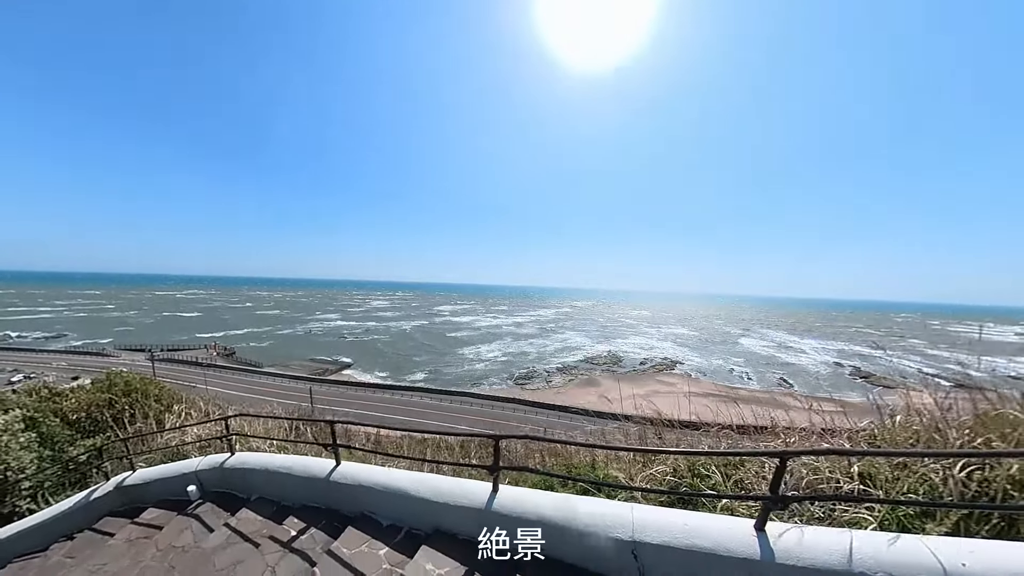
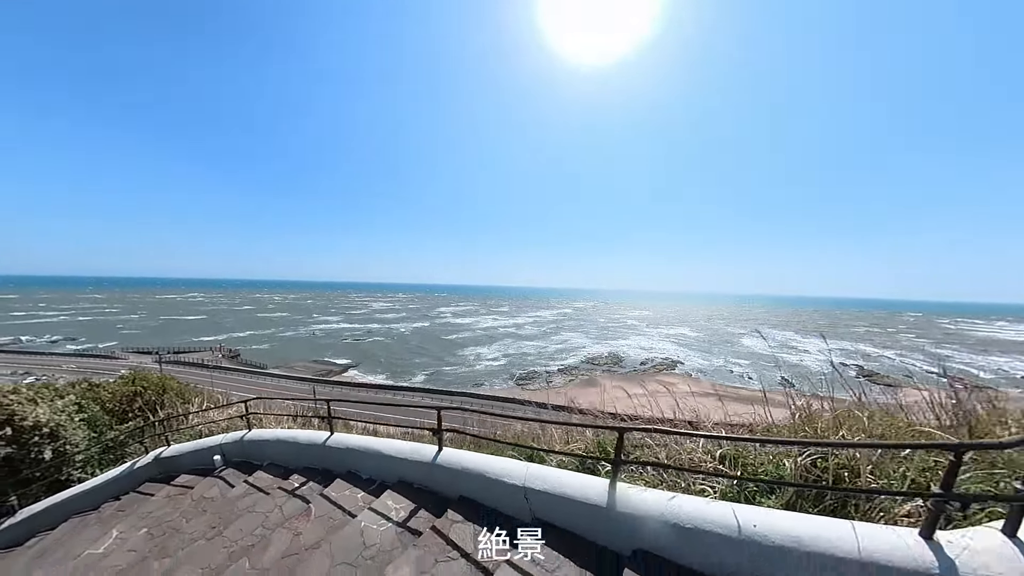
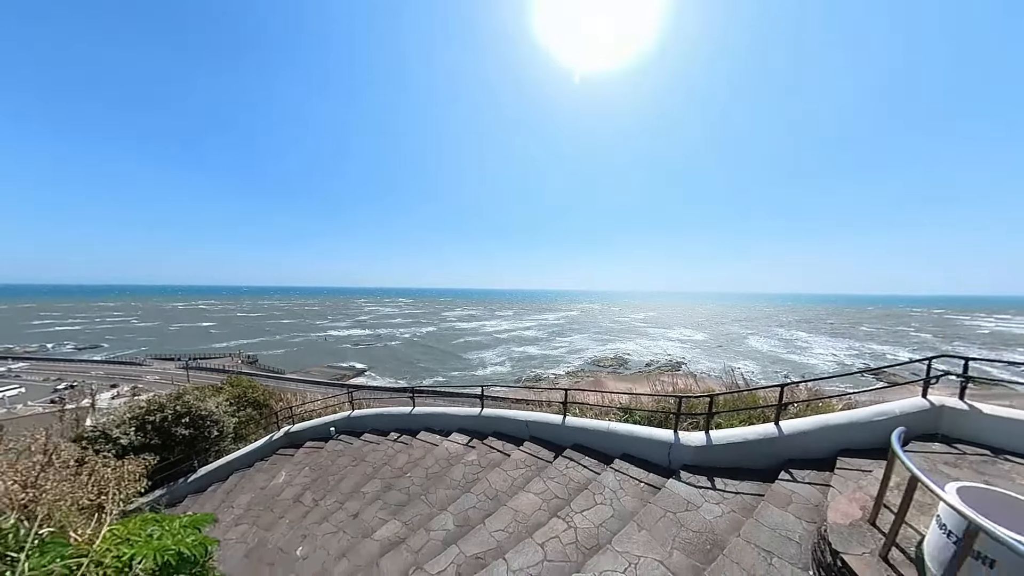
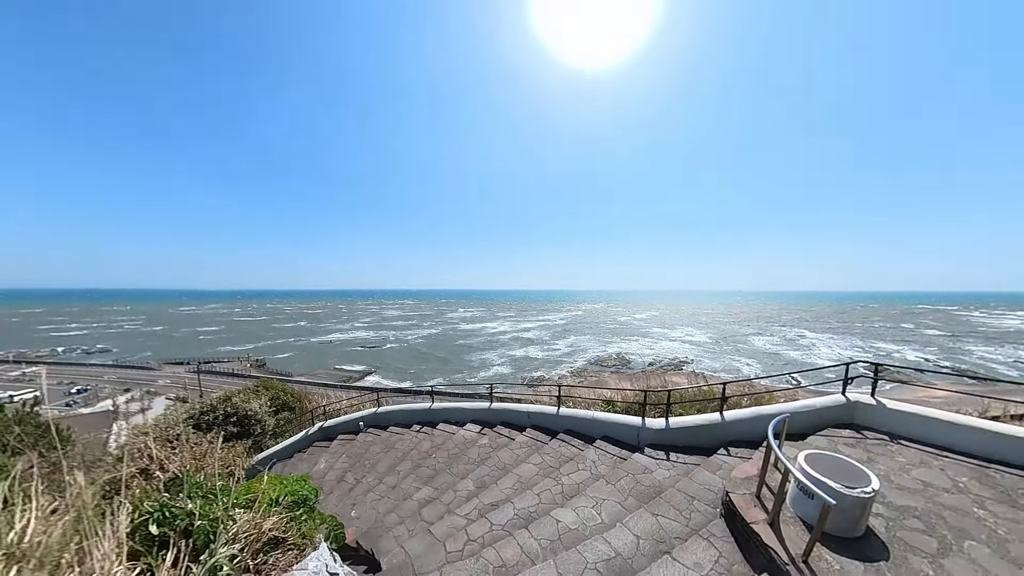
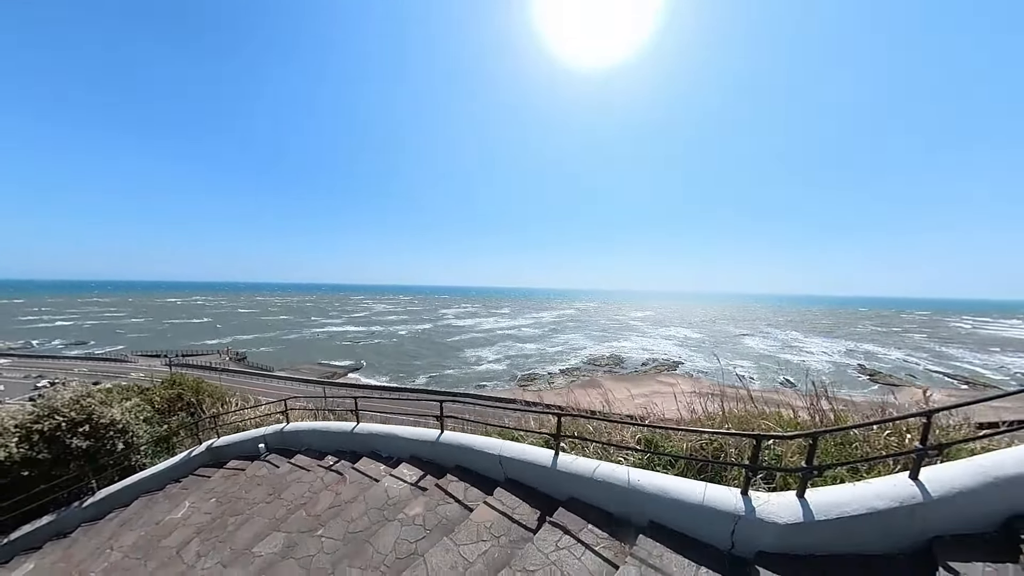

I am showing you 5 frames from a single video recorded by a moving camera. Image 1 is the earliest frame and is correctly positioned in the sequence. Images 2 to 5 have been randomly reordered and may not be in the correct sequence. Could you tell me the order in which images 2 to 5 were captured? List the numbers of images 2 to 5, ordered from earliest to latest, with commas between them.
2, 5, 3, 4
